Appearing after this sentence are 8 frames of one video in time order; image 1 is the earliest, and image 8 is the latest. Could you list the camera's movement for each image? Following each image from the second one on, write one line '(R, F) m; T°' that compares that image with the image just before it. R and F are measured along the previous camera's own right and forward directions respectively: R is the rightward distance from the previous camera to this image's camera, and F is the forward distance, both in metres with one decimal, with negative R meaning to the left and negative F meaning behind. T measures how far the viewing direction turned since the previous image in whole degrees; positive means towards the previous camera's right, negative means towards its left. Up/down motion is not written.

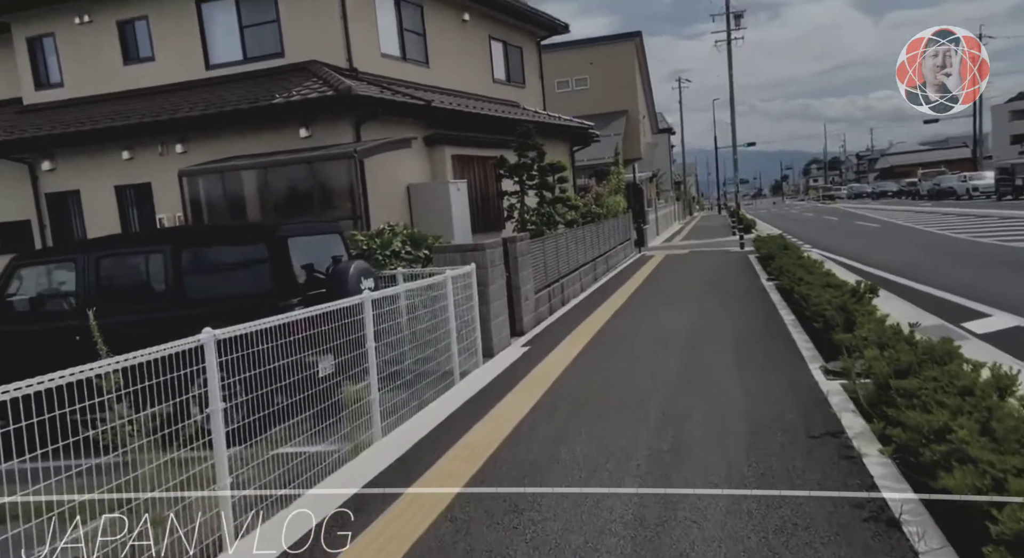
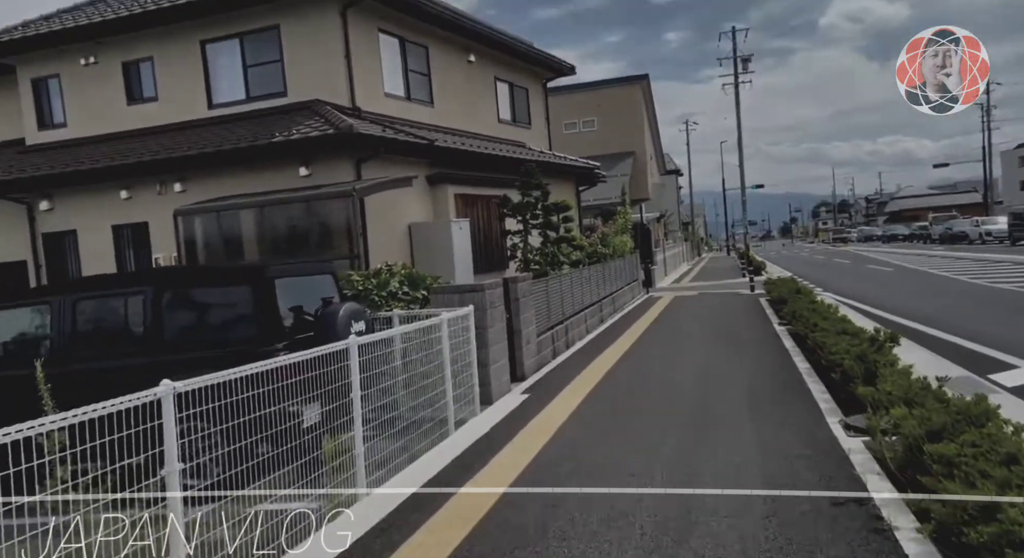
(+0.1, +0.3) m; -1°
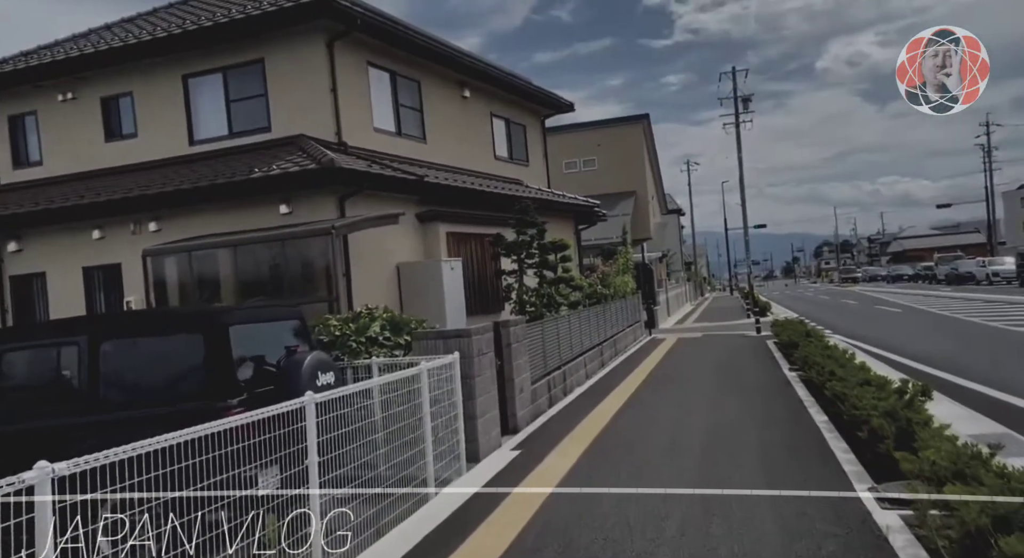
(+0.1, +0.6) m; 0°
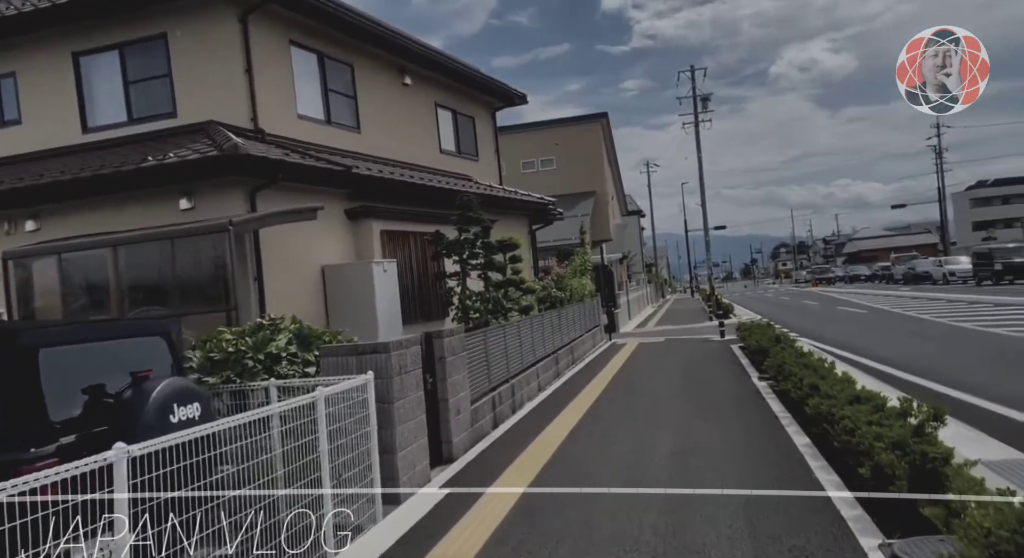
(+0.3, +1.2) m; +3°
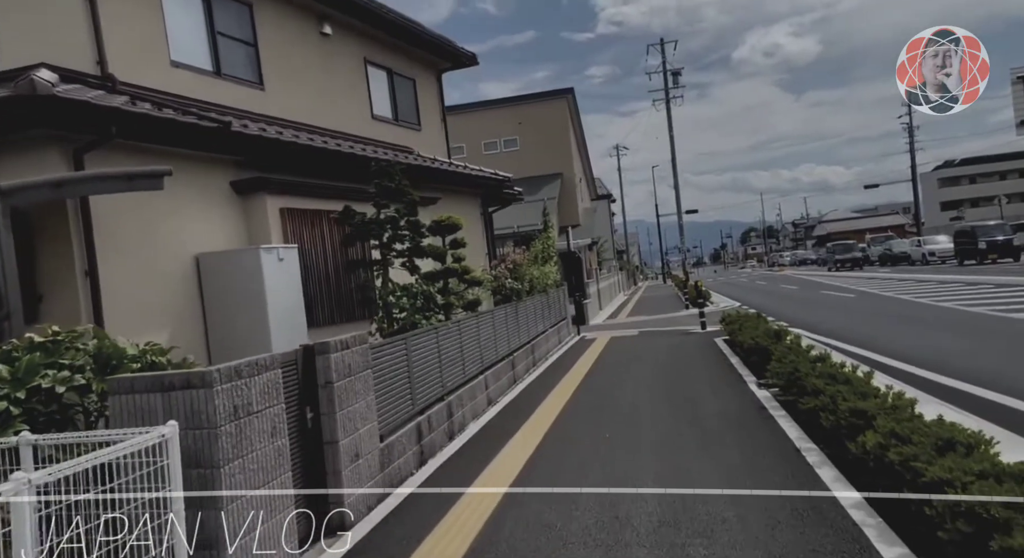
(+0.4, +2.2) m; +2°
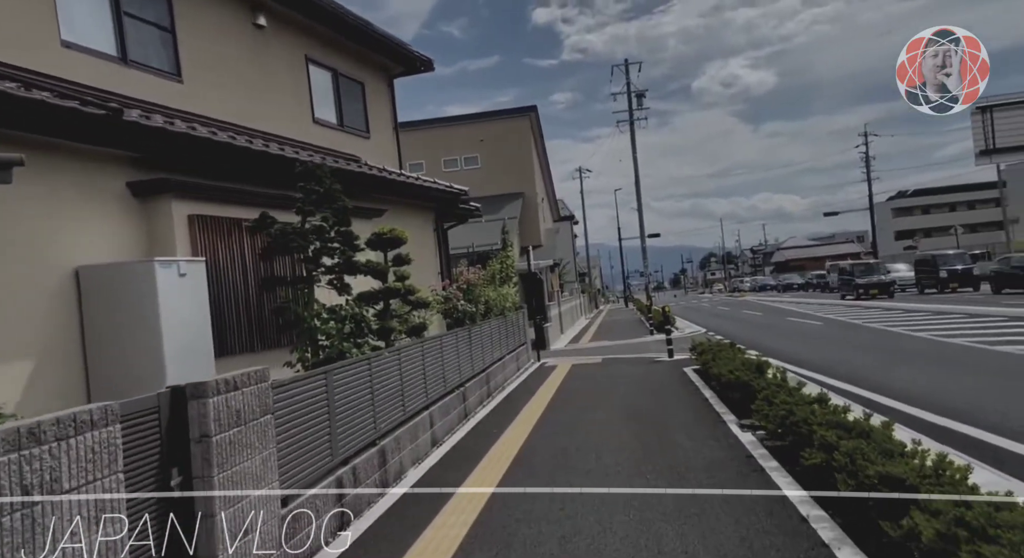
(+0.1, +1.2) m; +3°
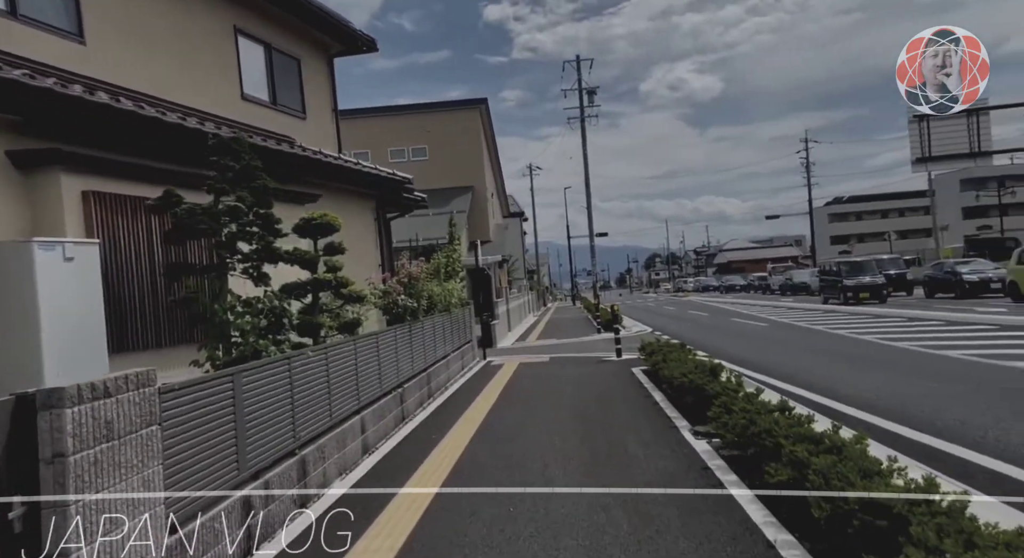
(+0.1, +0.6) m; +4°
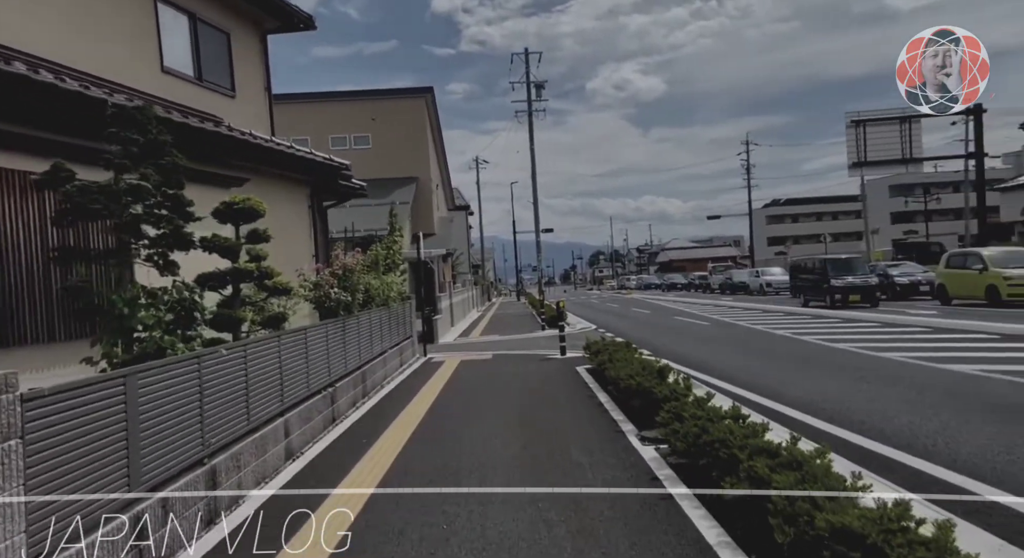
(0.0, +0.5) m; +4°
